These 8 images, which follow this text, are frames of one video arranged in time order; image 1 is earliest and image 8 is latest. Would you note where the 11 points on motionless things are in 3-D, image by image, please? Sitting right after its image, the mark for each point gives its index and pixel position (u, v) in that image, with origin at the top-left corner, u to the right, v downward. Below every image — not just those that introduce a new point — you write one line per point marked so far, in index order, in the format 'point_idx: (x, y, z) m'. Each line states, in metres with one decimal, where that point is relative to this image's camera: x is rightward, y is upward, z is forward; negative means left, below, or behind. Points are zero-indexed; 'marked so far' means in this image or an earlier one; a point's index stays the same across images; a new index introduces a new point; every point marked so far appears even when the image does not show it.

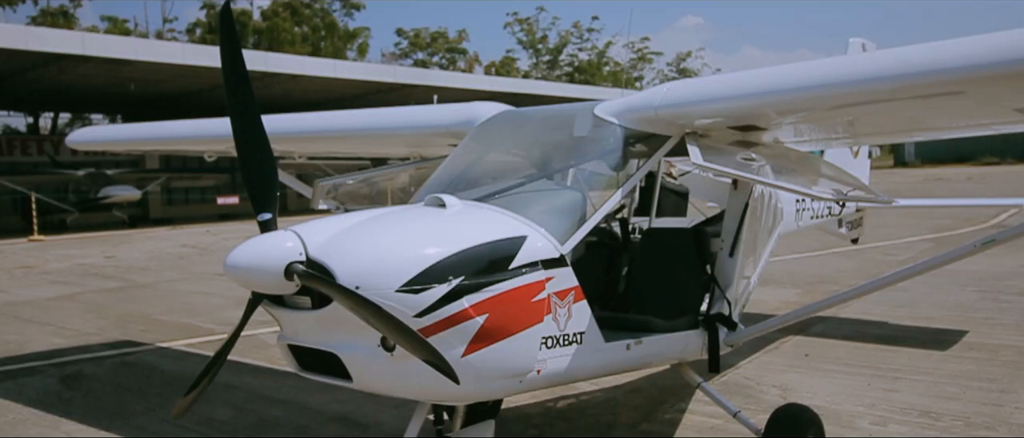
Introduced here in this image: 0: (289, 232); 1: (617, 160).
0: (-0.7, 0.0, +2.6) m
1: (+0.5, +0.3, +3.6) m
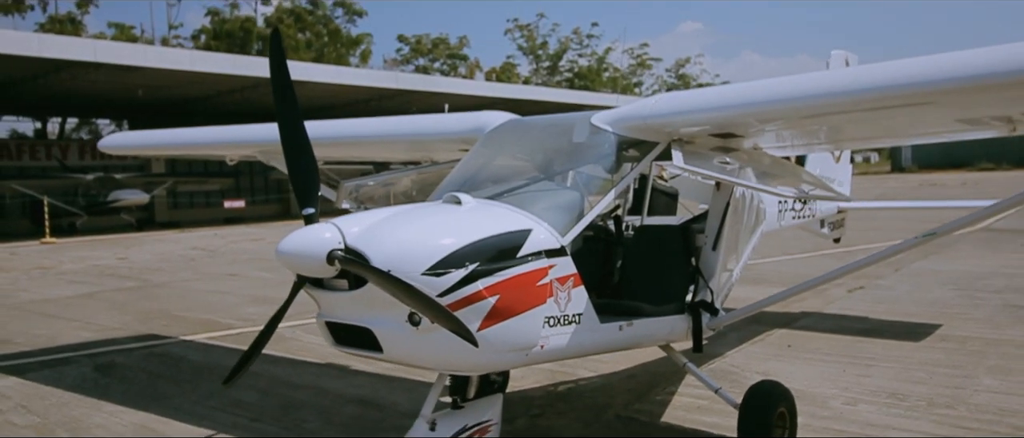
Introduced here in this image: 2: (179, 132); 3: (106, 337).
0: (-0.7, 0.0, +3.1) m
1: (+0.5, +0.3, +4.1) m
2: (-2.8, +0.7, +6.8) m
3: (-3.9, -1.1, +7.7) m
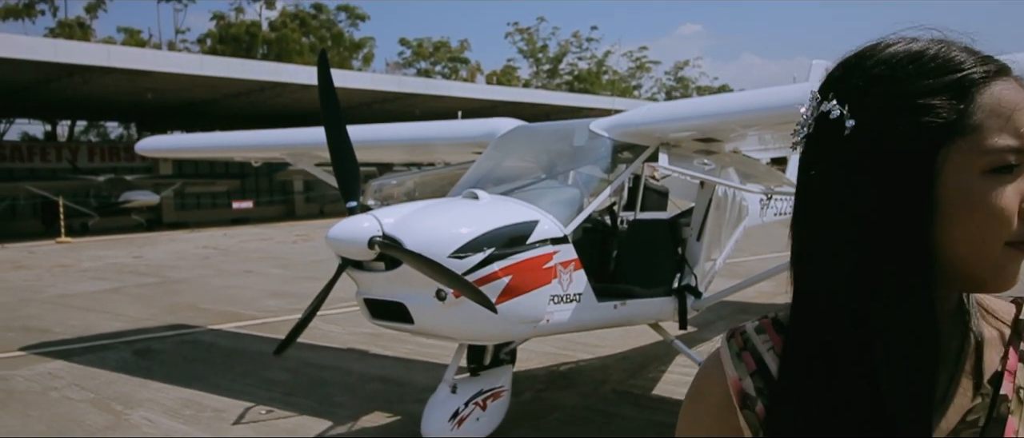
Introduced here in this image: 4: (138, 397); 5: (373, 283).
0: (-0.7, 0.0, +3.6) m
1: (+0.6, +0.3, +4.6) m
2: (-2.8, +0.8, +7.4) m
3: (-3.9, -1.1, +8.3) m
4: (-2.6, -1.2, +5.5) m
5: (-0.6, -0.3, +3.6) m
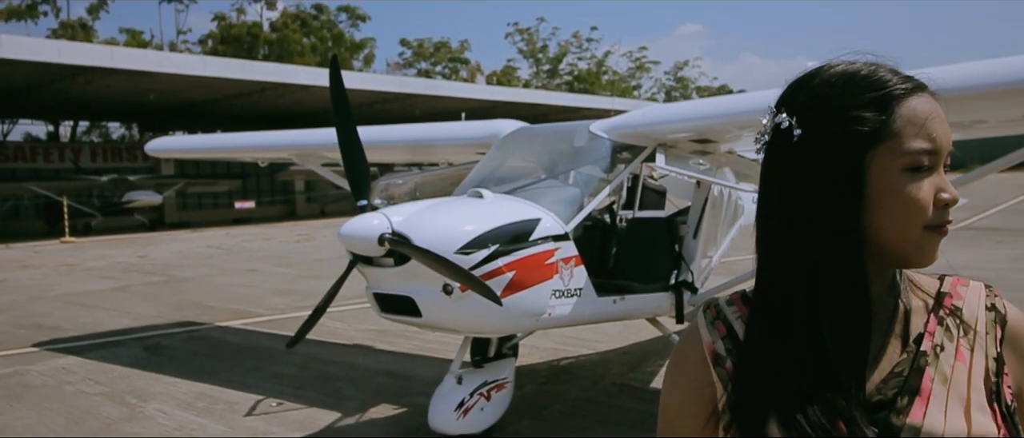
0: (-0.6, 0.0, +3.8) m
1: (+0.6, +0.3, +4.8) m
2: (-2.8, +0.8, +7.5) m
3: (-3.9, -1.1, +8.5) m
4: (-2.6, -1.2, +5.7) m
5: (-0.6, -0.3, +3.8) m
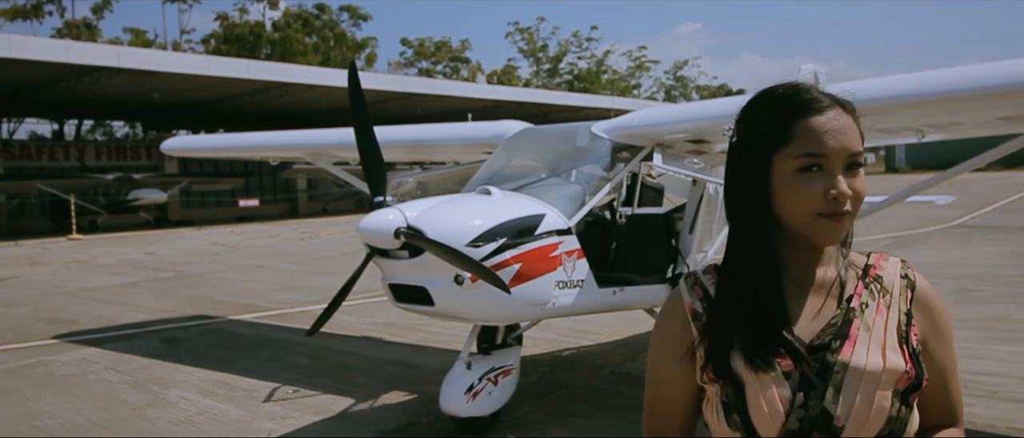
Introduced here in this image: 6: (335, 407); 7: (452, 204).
0: (-0.6, +0.1, +4.1) m
1: (+0.6, +0.4, +5.1) m
2: (-2.8, +0.8, +7.8) m
3: (-3.8, -1.1, +8.7) m
4: (-2.5, -1.2, +5.9) m
5: (-0.6, -0.3, +4.1) m
6: (-1.1, -1.2, +5.1) m
7: (-0.3, +0.1, +4.2) m
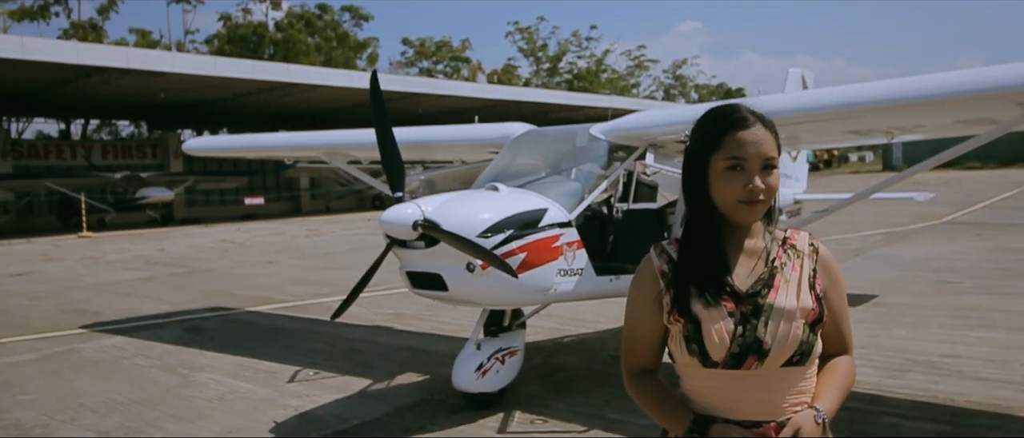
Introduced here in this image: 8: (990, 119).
0: (-0.6, +0.1, +4.5) m
1: (+0.6, +0.4, +5.5) m
2: (-2.7, +0.8, +8.2) m
3: (-3.8, -1.0, +9.2) m
4: (-2.5, -1.2, +6.4) m
5: (-0.6, -0.2, +4.5) m
6: (-1.1, -1.2, +5.5) m
7: (-0.3, +0.1, +4.6) m
8: (+2.8, +0.6, +4.7) m
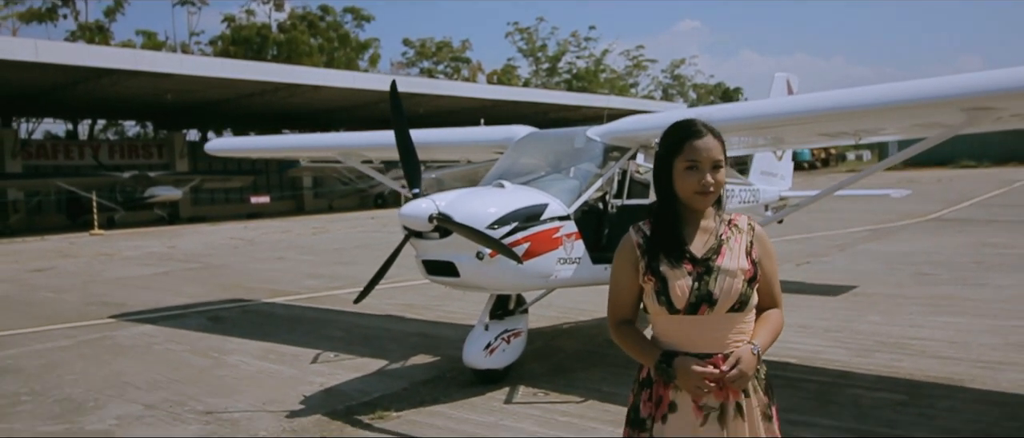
0: (-0.6, +0.1, +5.0) m
1: (+0.7, +0.4, +6.0) m
2: (-2.7, +0.9, +8.8) m
3: (-3.8, -1.0, +9.7) m
4: (-2.5, -1.1, +6.9) m
5: (-0.5, -0.2, +5.0) m
6: (-1.1, -1.1, +6.0) m
7: (-0.3, +0.2, +5.2) m
8: (+2.8, +0.6, +5.2) m
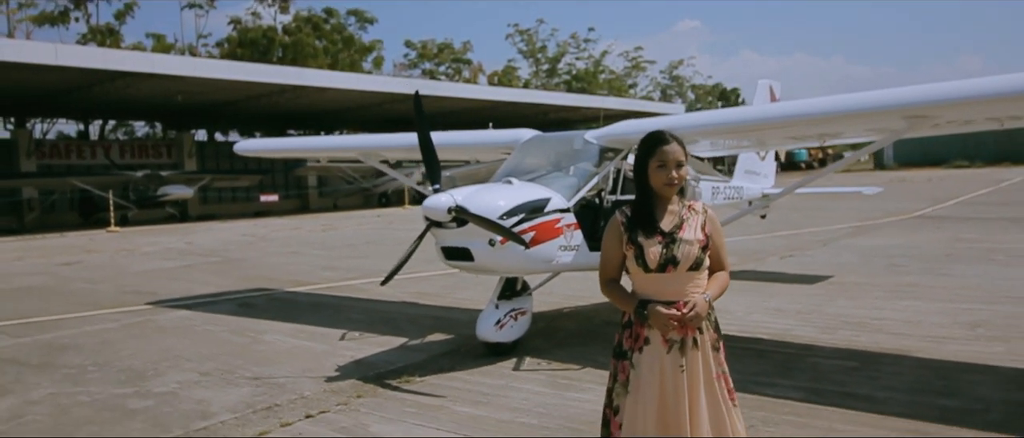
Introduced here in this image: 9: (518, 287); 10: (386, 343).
0: (-0.5, +0.2, +5.8) m
1: (+0.7, +0.5, +6.8) m
2: (-2.6, +1.0, +9.5) m
3: (-3.7, -0.9, +10.5) m
4: (-2.4, -1.1, +7.7) m
5: (-0.5, -0.1, +5.8) m
6: (-1.0, -1.1, +6.8) m
7: (-0.2, +0.2, +5.9) m
8: (+2.9, +0.7, +6.0) m
9: (0.0, -0.6, +6.5) m
10: (-1.1, -1.1, +6.8) m
